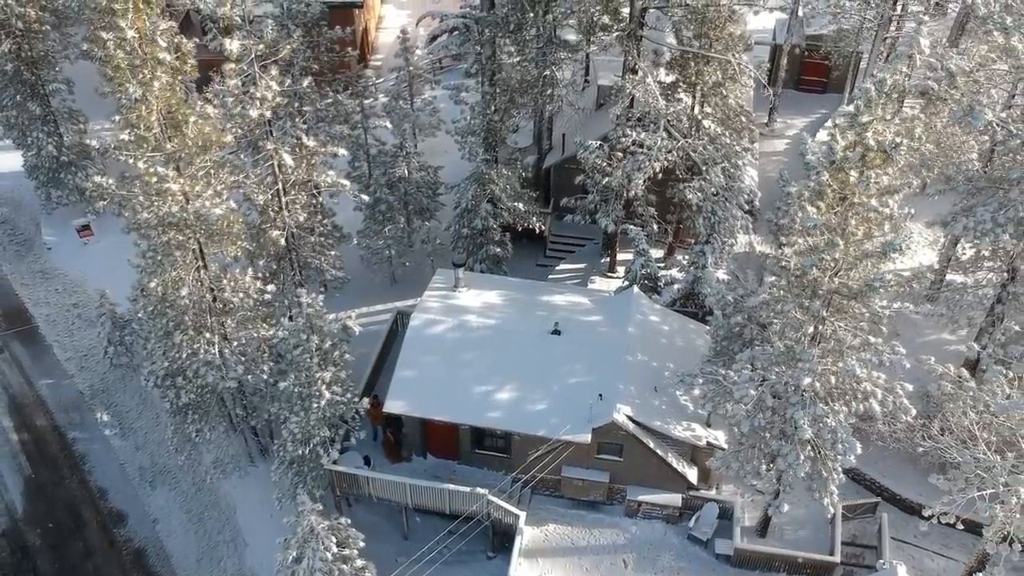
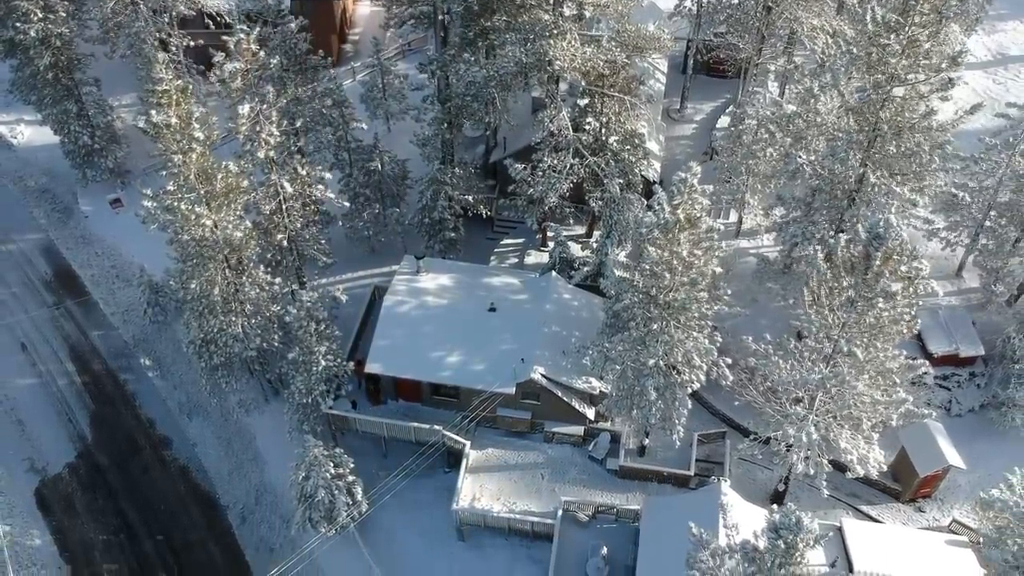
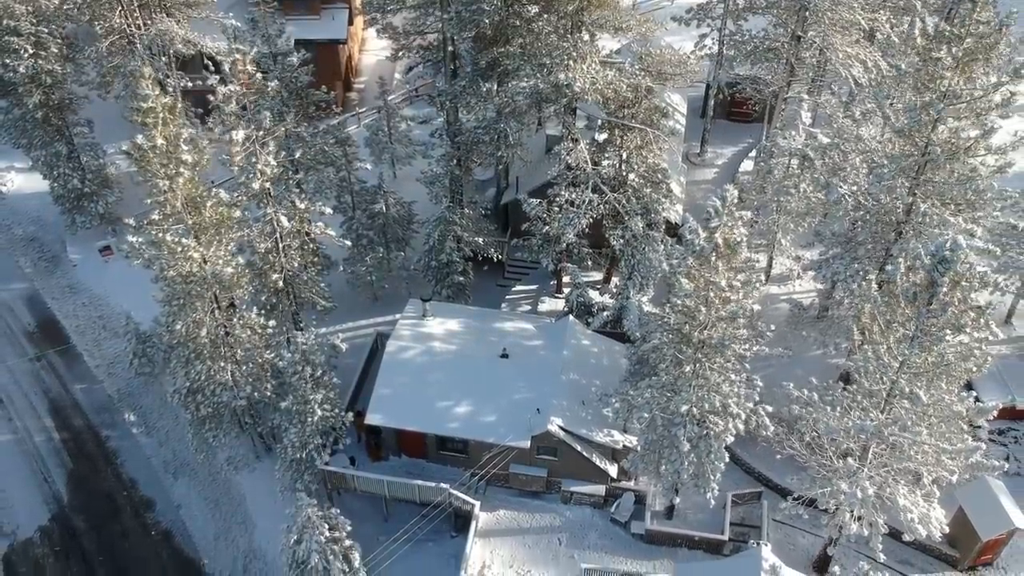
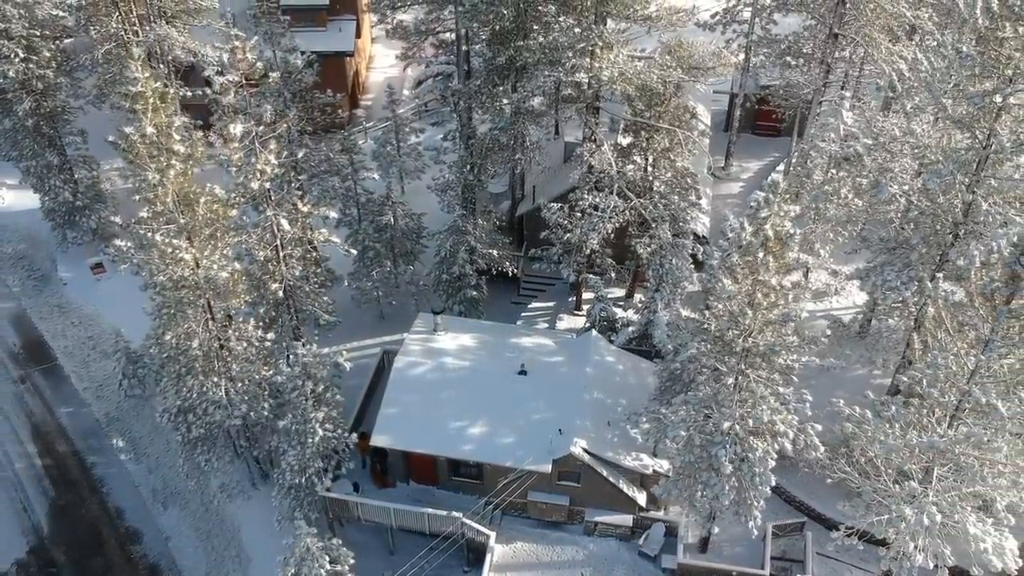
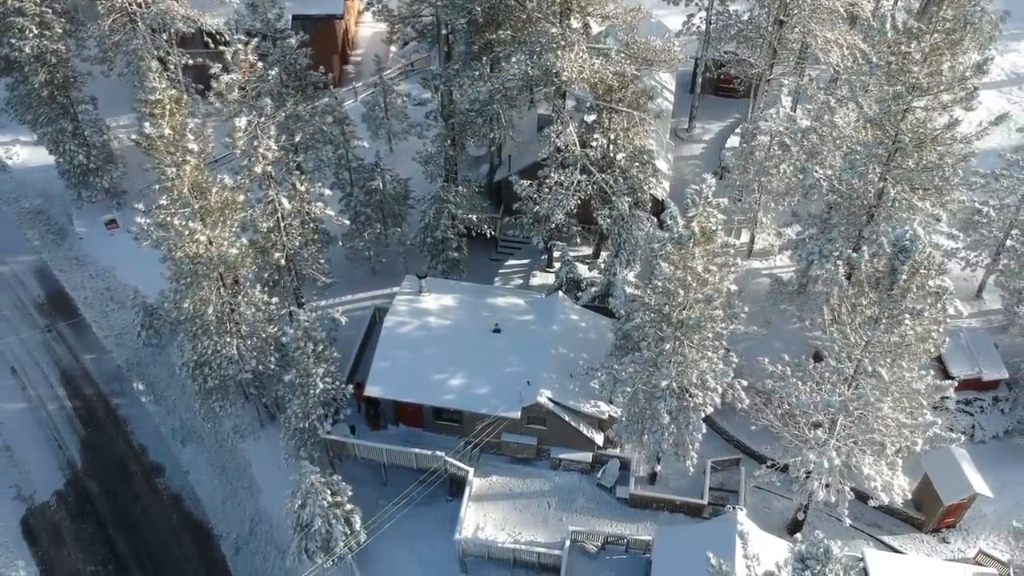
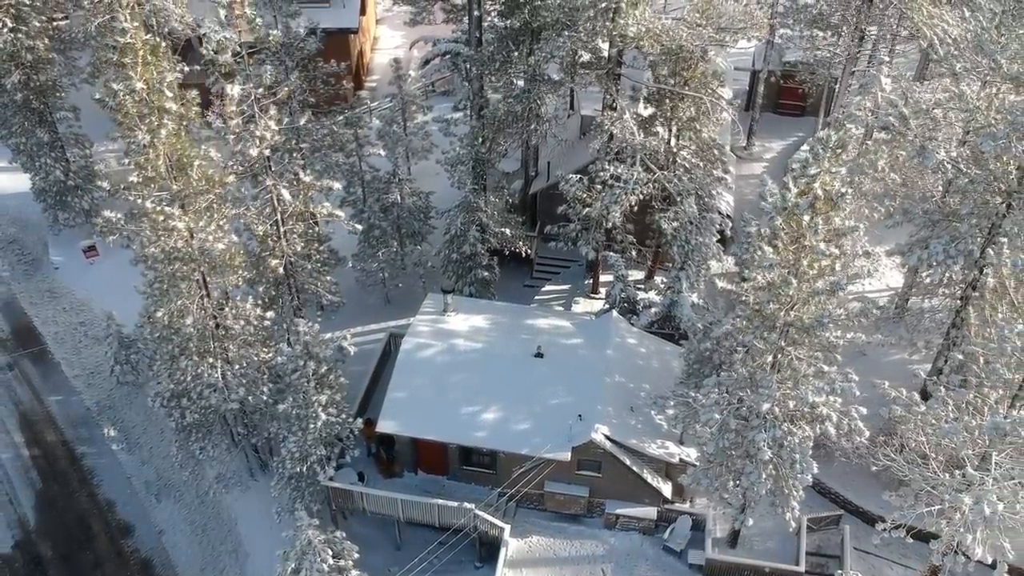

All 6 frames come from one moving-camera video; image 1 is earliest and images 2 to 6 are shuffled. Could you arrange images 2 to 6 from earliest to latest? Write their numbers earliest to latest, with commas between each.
6, 4, 3, 5, 2
